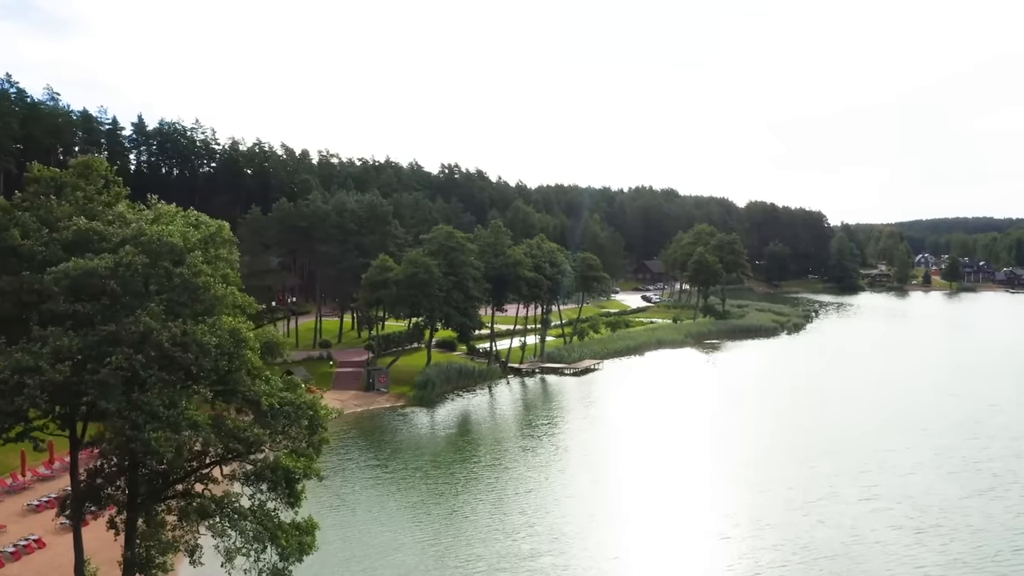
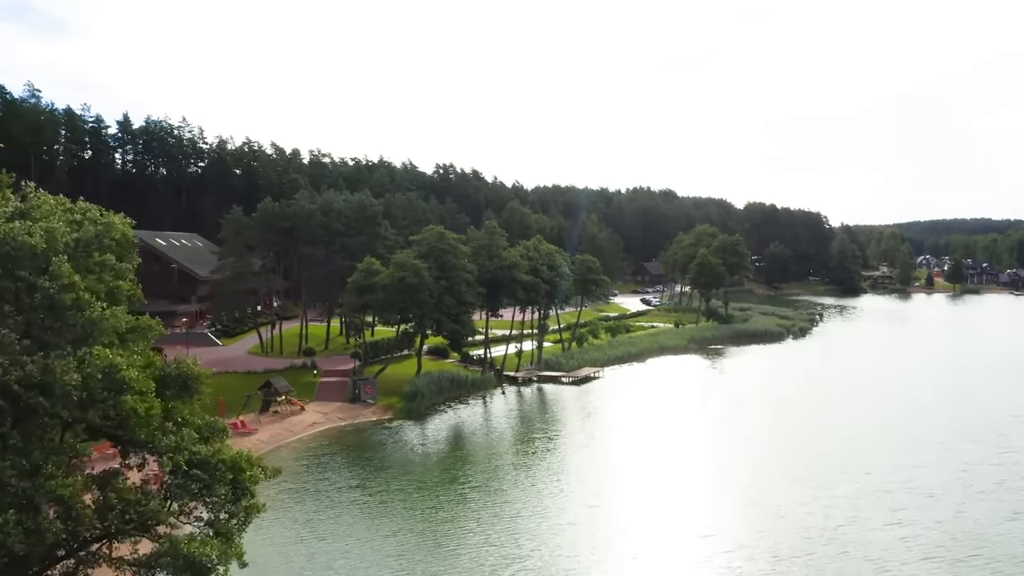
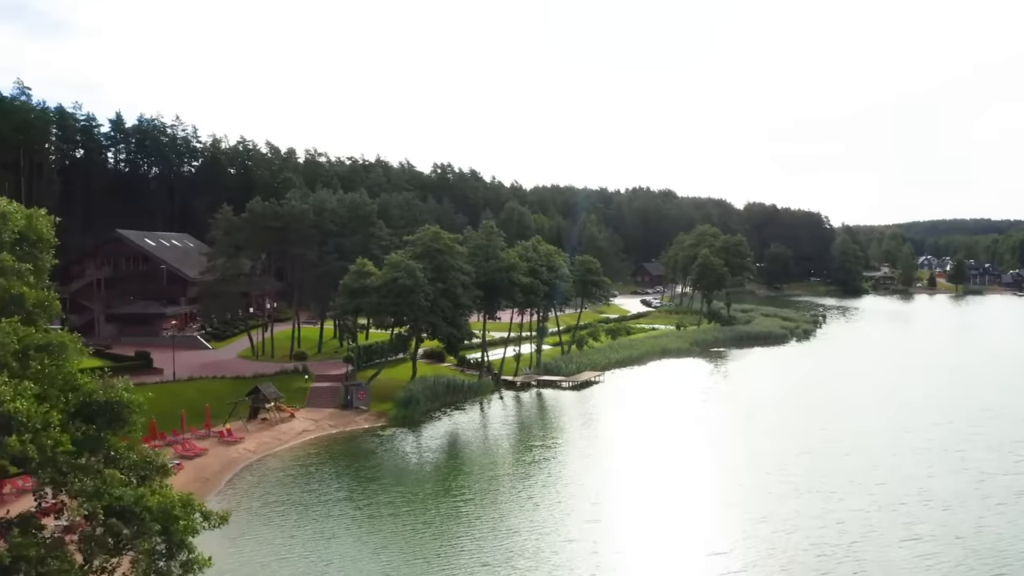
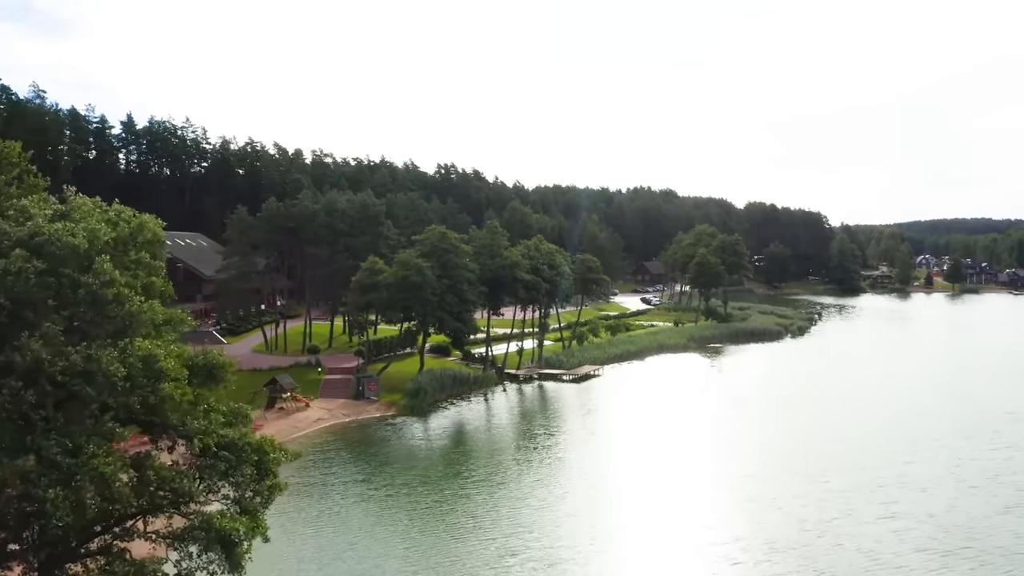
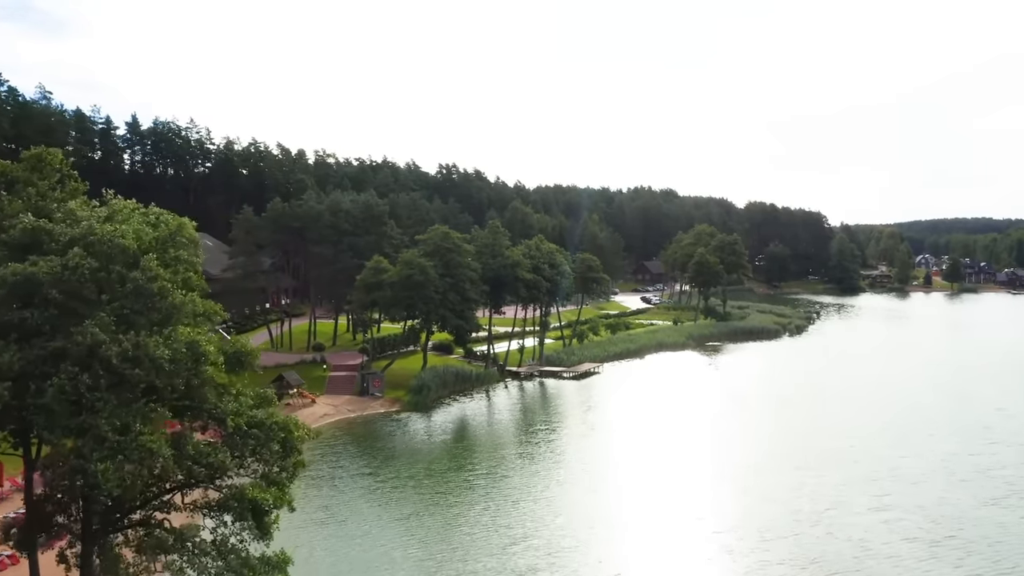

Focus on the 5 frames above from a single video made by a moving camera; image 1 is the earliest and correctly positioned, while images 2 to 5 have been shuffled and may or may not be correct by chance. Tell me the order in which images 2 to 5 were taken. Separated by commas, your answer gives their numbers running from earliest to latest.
5, 4, 2, 3
